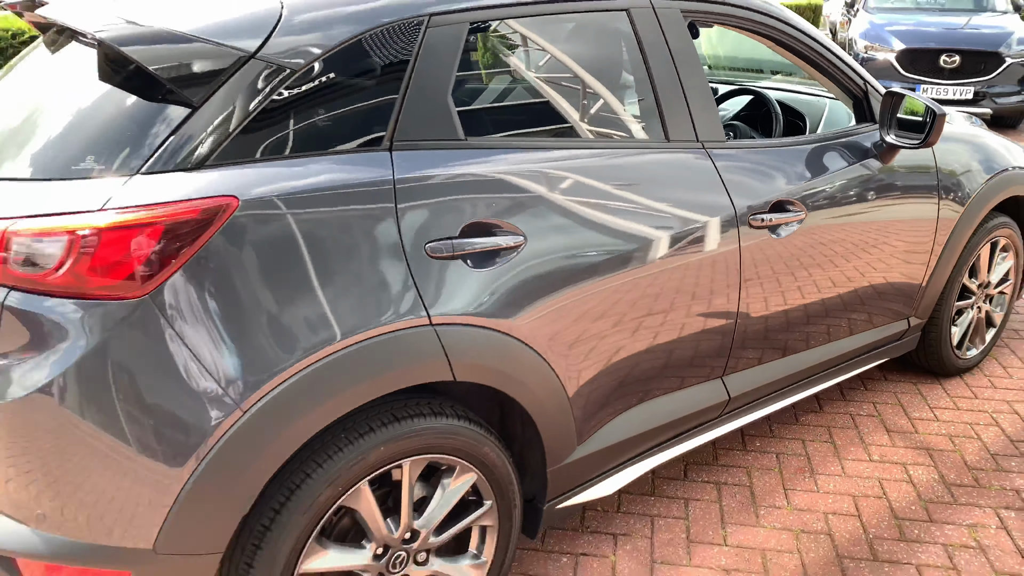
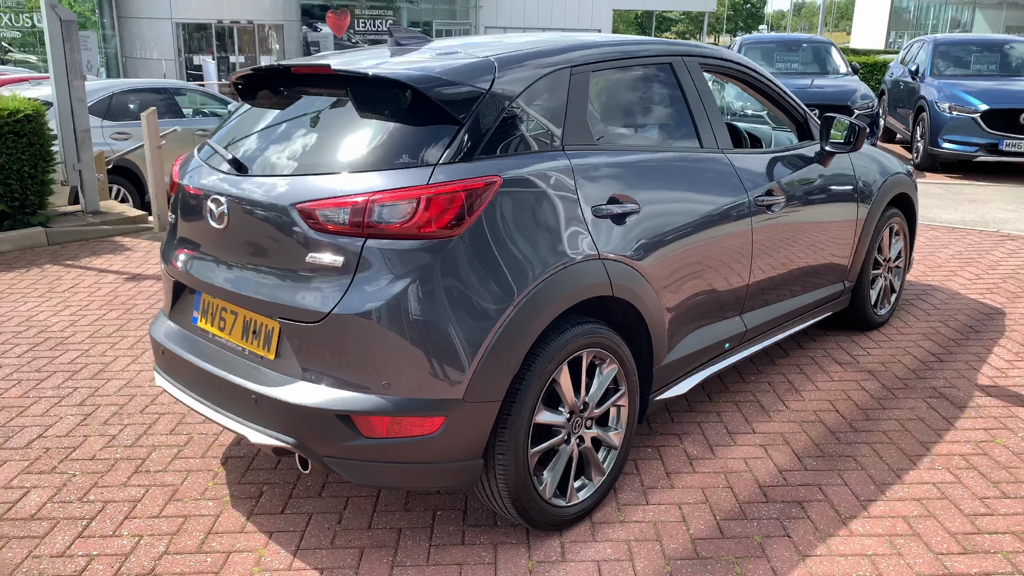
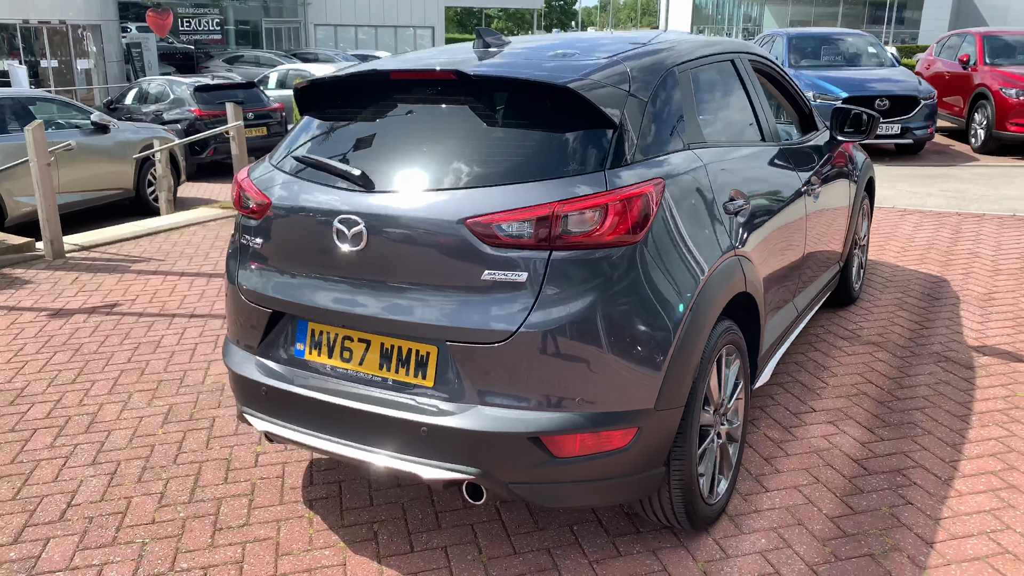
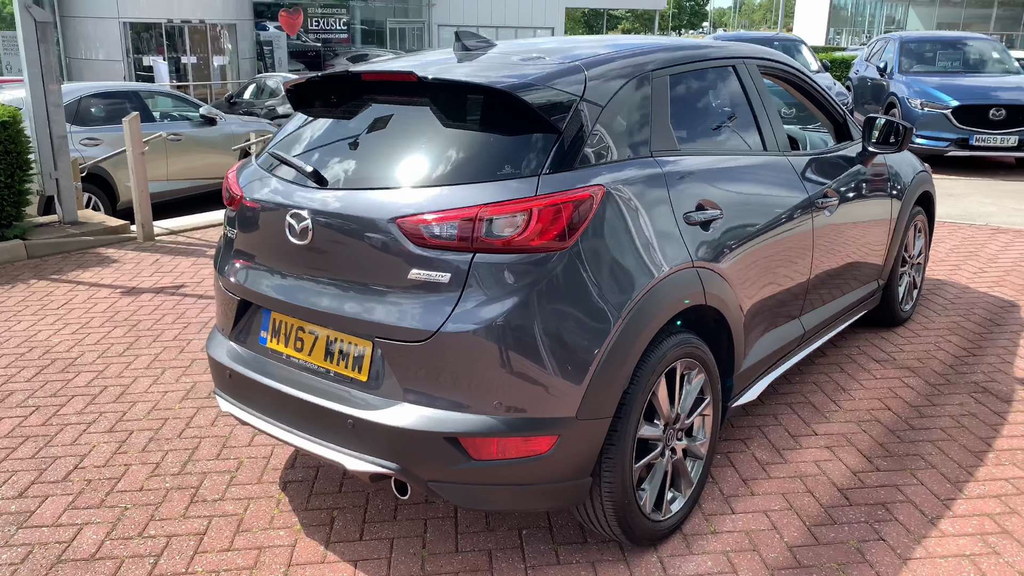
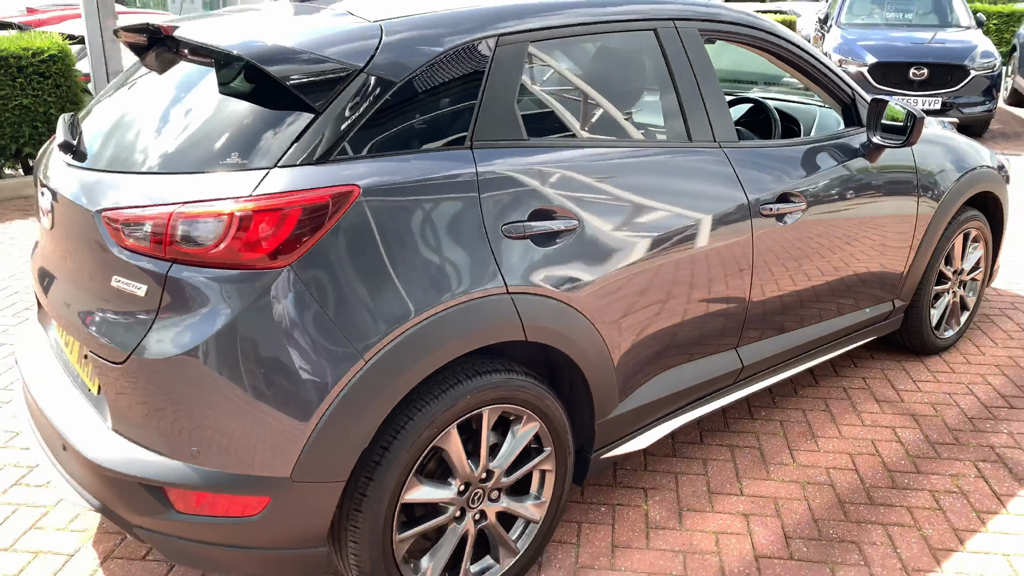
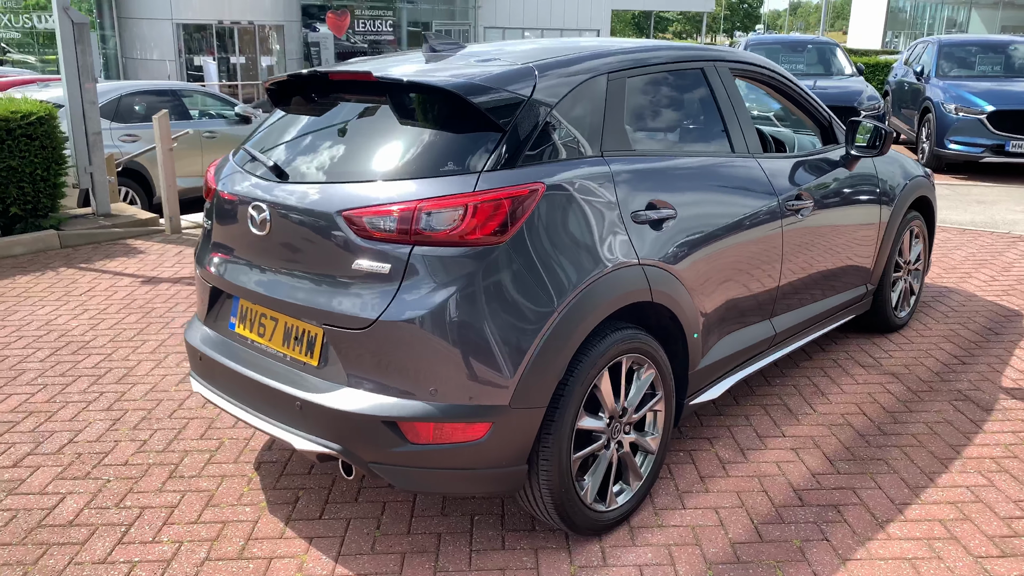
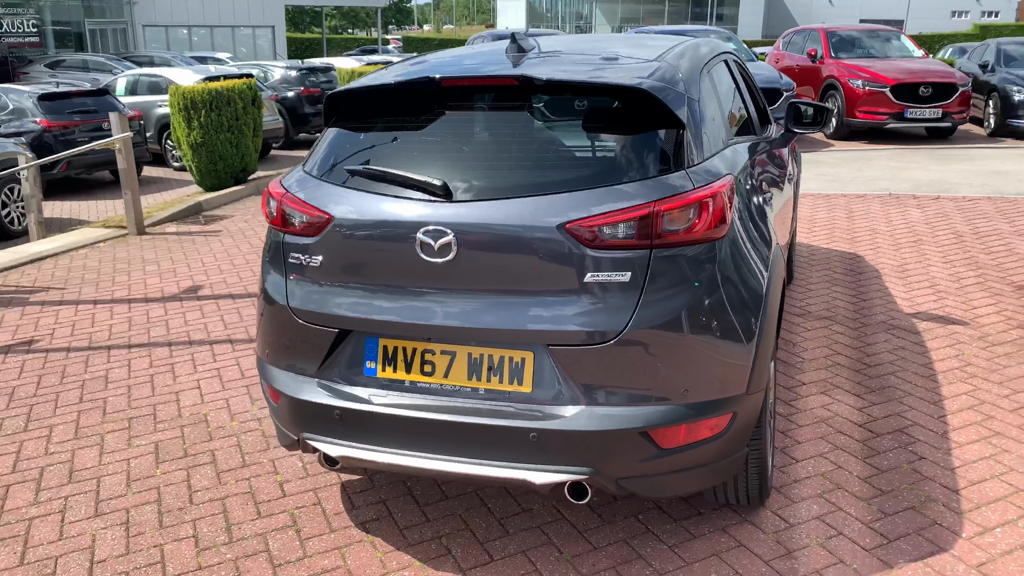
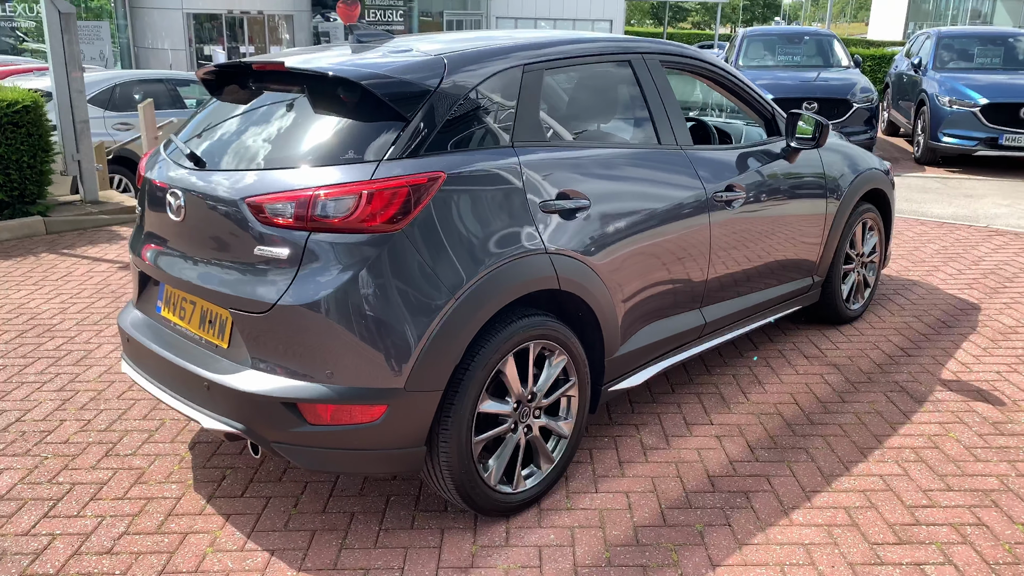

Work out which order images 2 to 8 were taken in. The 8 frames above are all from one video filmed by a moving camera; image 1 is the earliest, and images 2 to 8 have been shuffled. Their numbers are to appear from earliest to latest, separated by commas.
5, 8, 2, 6, 4, 3, 7
